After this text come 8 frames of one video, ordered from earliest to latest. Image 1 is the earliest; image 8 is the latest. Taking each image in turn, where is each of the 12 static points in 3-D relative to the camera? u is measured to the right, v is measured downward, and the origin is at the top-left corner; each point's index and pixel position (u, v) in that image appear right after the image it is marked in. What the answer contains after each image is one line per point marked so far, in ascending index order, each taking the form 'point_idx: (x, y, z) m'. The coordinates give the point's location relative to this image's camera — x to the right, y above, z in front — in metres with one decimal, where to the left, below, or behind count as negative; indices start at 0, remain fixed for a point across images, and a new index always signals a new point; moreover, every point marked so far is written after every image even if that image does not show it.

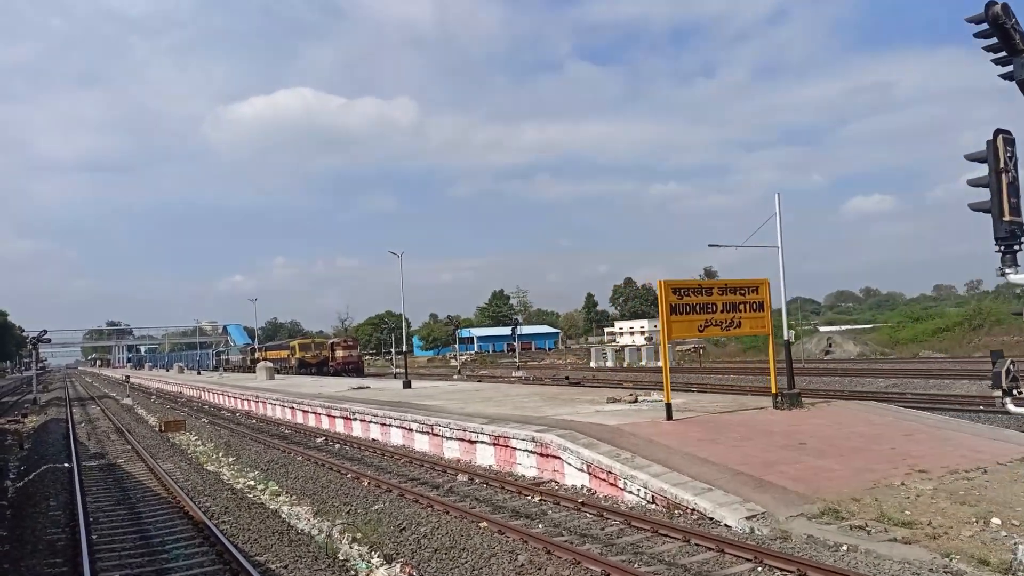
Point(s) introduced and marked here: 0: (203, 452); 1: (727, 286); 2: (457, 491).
0: (-8.0, -4.3, +19.3) m
1: (+3.9, 0.0, +13.6) m
2: (-0.9, -3.2, +11.7) m
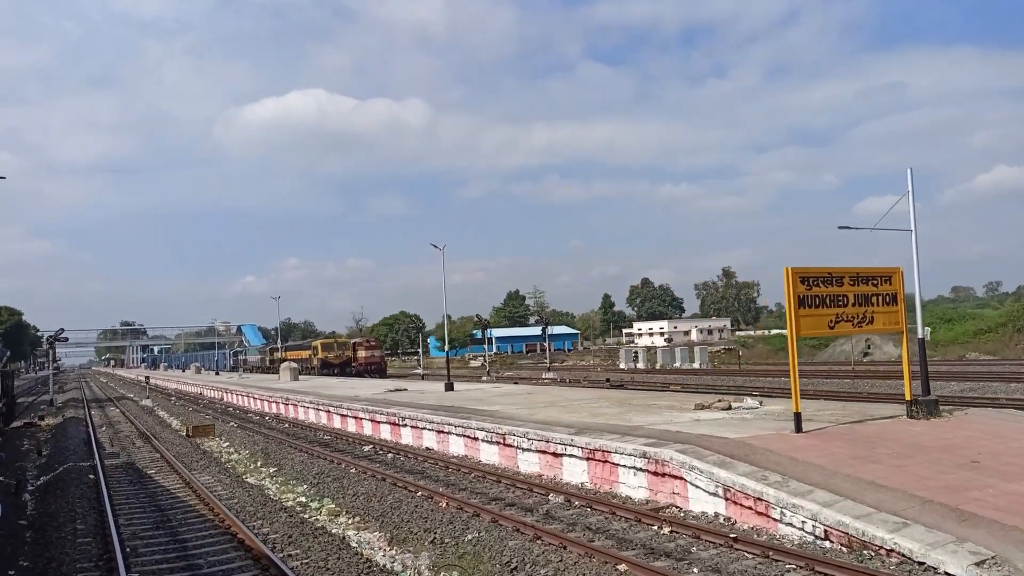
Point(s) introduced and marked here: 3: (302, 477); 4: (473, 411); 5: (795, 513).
0: (-6.4, -4.1, +17.5) m
1: (+5.4, +0.2, +11.7) m
2: (+0.6, -3.0, +9.8) m
3: (-4.2, -3.7, +14.8) m
4: (-0.9, -2.8, +17.3) m
5: (+3.1, -2.4, +8.1) m
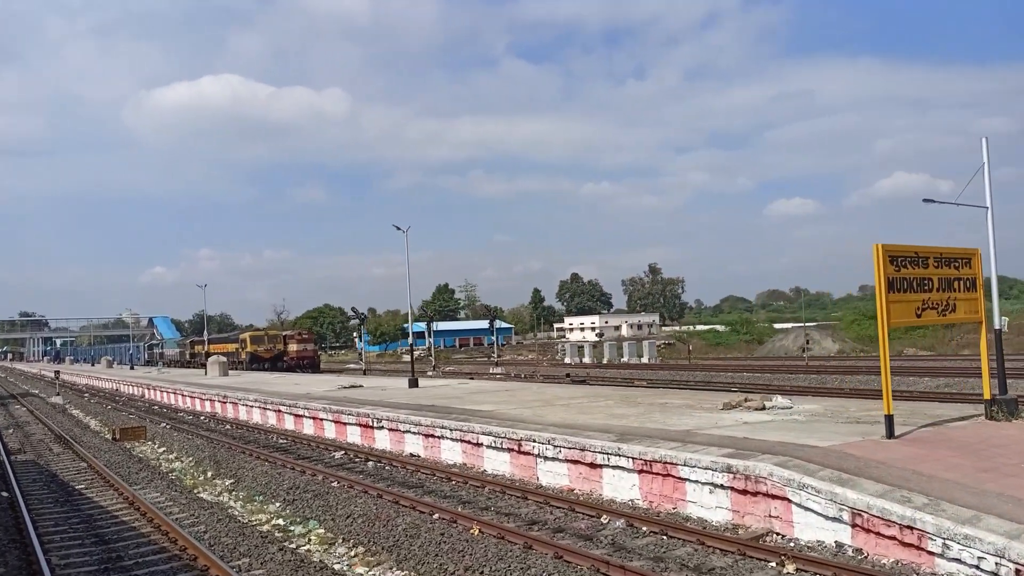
0: (-6.5, -3.7, +14.8) m
1: (+5.9, +0.4, +10.2) m
2: (+1.3, -2.8, +7.9) m
3: (-4.0, -3.4, +12.4) m
4: (-1.0, -2.5, +15.2) m
5: (+3.9, -2.2, +6.4) m
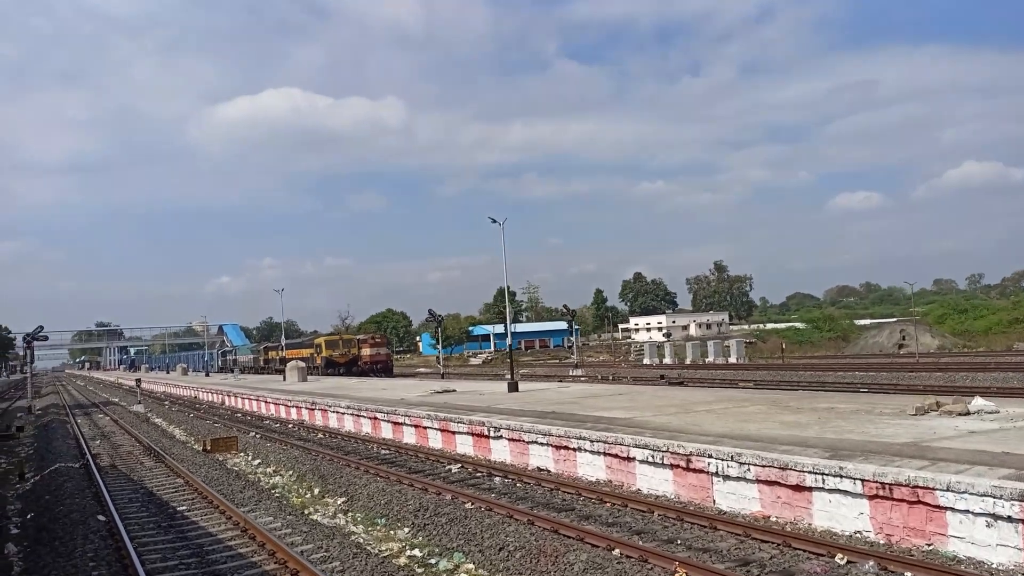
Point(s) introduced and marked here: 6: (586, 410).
0: (-4.0, -3.6, +13.4) m
1: (+8.0, +0.7, +7.9) m
2: (+3.2, -2.5, +6.0) m
3: (-1.7, -3.3, +10.8) m
4: (+1.5, -2.3, +13.4) m
5: (+5.7, -1.9, +4.3) m
6: (+1.5, -2.5, +15.0) m
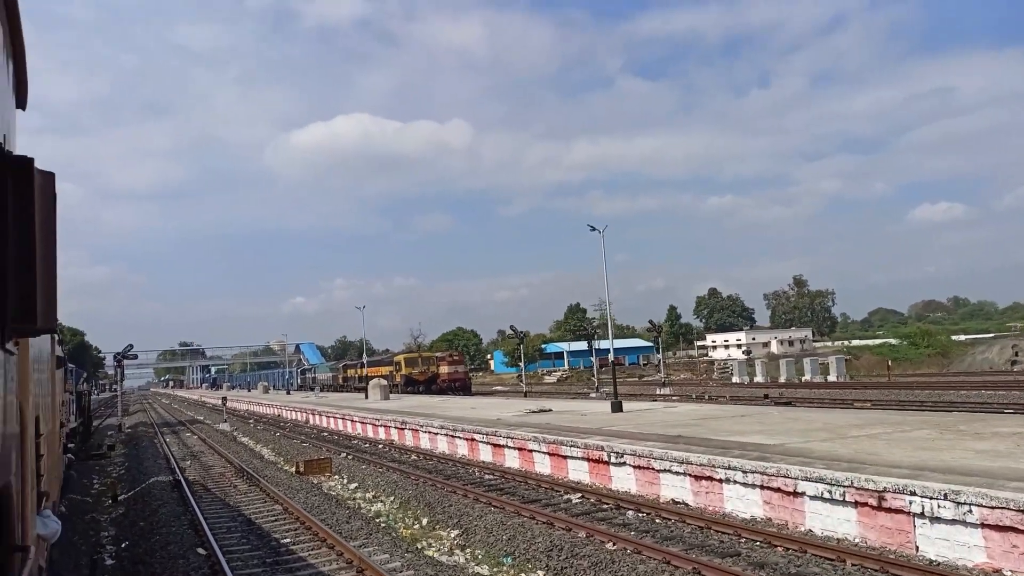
0: (-1.9, -3.8, +12.3) m
1: (+9.5, +0.8, +5.9) m
2: (+4.6, -2.5, +4.3) m
3: (+0.1, -3.4, +9.5) m
4: (+3.5, -2.5, +11.8) m
5: (+6.9, -1.8, +2.3) m
6: (+3.7, -2.6, +13.4) m
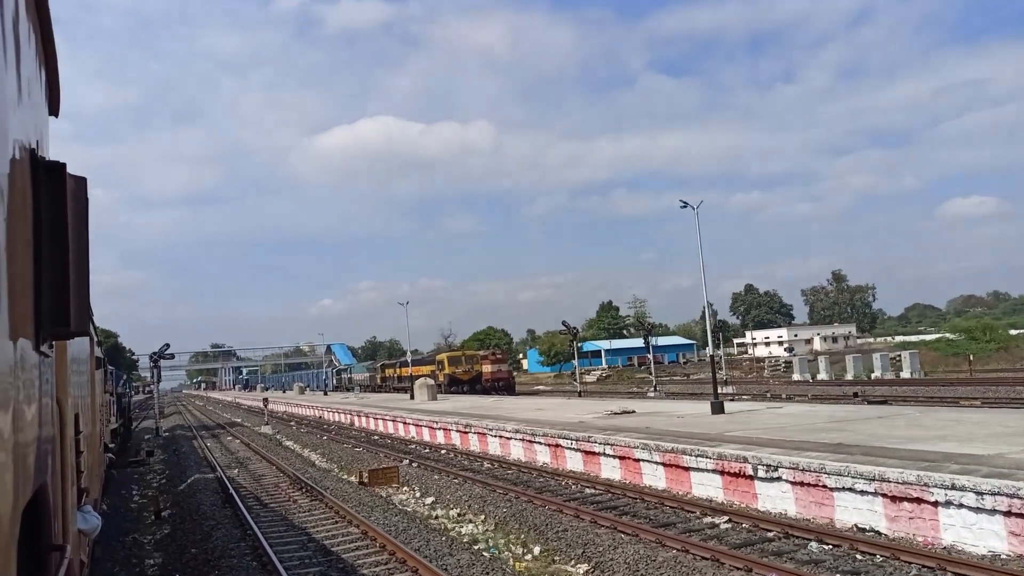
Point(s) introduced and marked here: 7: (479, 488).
0: (-0.2, -3.5, +10.1) m
1: (+10.9, +1.3, +3.2) m
2: (+6.1, -2.1, +1.8) m
3: (+1.8, -3.0, +7.2) m
4: (+5.3, -2.1, +9.4) m
5: (+8.3, -1.4, -0.2) m
6: (+5.5, -2.3, +10.9) m
7: (-0.7, -3.9, +14.4) m
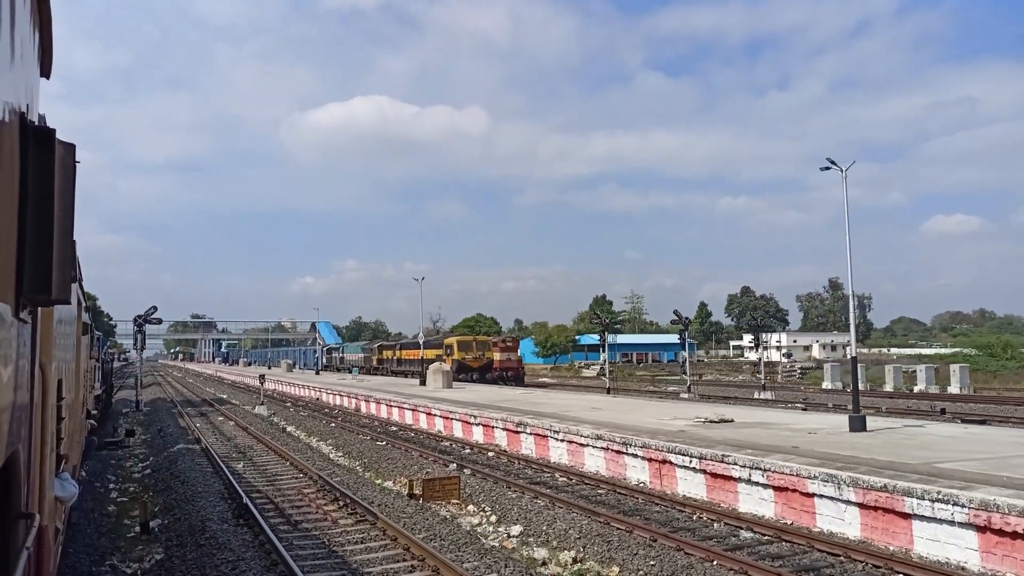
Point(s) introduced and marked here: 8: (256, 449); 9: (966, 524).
0: (+1.6, -3.0, +6.5) m
1: (+13.1, +0.9, -0.2) m
2: (+8.1, -2.1, -1.7) m
3: (+3.6, -2.7, +3.6) m
4: (+7.1, -1.9, +5.9) m
5: (+10.4, -1.6, -3.6) m
6: (+7.2, -2.1, +7.4) m
7: (+0.9, -3.3, +10.8) m
8: (-6.4, -4.0, +18.4) m
9: (+4.9, -2.5, +8.0) m
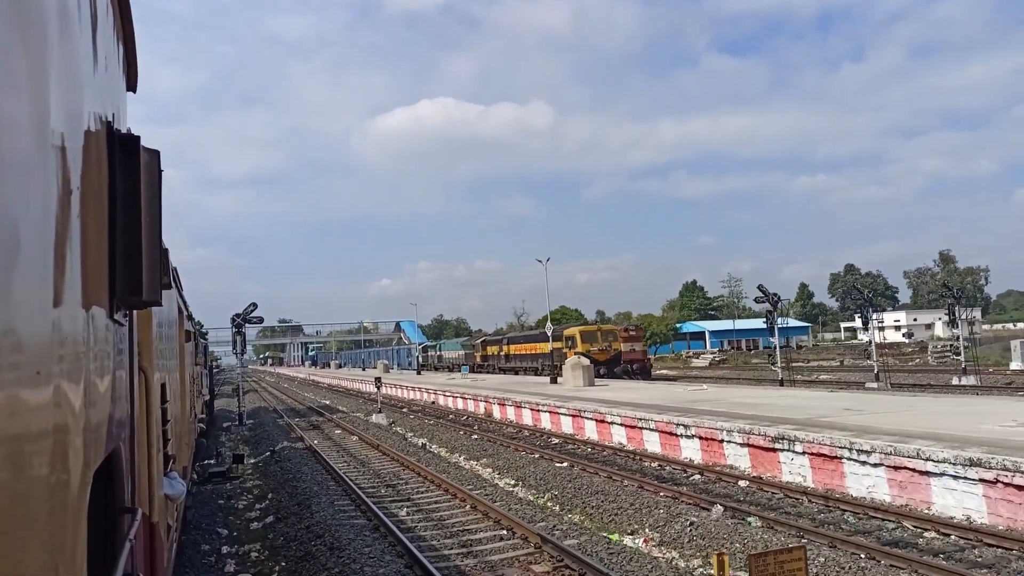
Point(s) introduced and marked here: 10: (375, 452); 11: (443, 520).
0: (+4.7, -2.3, +1.1) m
1: (+15.3, +2.1, -6.6) m
2: (+10.3, -1.2, -7.6) m
3: (+6.4, -2.0, -1.9) m
4: (+10.1, -1.0, 0.0) m
5: (+12.4, -0.6, -9.8) m
6: (+10.4, -1.1, +1.5) m
7: (+4.5, -2.6, +5.5) m
8: (-2.0, -3.6, +13.8) m
9: (+8.1, -1.7, +2.3) m
10: (-3.3, -4.0, +18.1) m
11: (-1.0, -3.3, +10.3) m
